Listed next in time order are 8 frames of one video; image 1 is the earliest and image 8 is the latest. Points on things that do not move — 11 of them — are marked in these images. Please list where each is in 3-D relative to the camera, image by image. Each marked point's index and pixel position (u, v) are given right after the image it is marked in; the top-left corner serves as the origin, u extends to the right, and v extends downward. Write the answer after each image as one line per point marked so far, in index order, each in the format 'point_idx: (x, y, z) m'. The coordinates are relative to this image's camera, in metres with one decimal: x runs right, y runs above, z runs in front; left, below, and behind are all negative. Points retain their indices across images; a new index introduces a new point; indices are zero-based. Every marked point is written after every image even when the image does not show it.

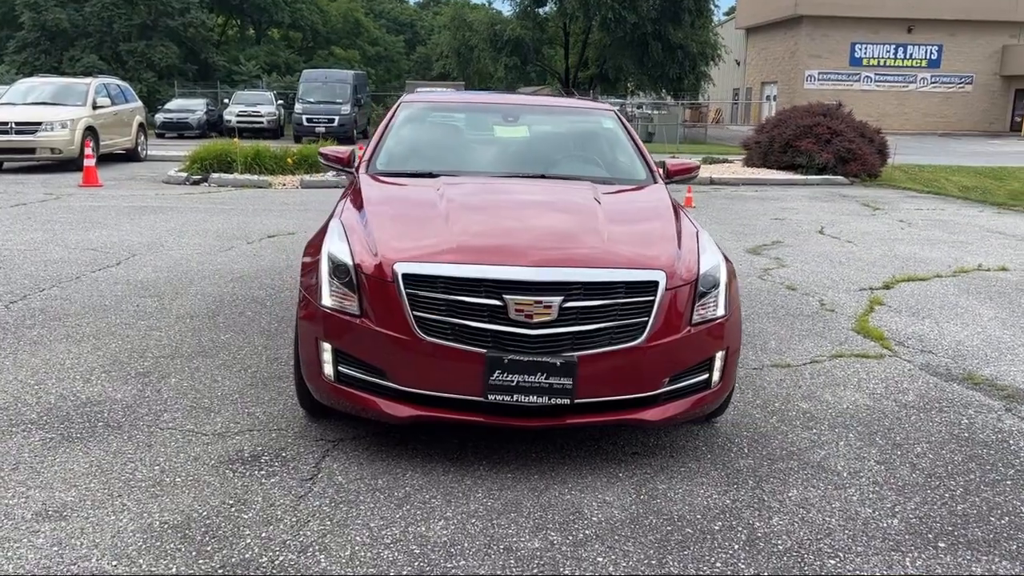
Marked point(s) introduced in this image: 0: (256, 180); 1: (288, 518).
0: (-5.0, +2.1, +16.8) m
1: (-0.8, -0.8, +3.1) m
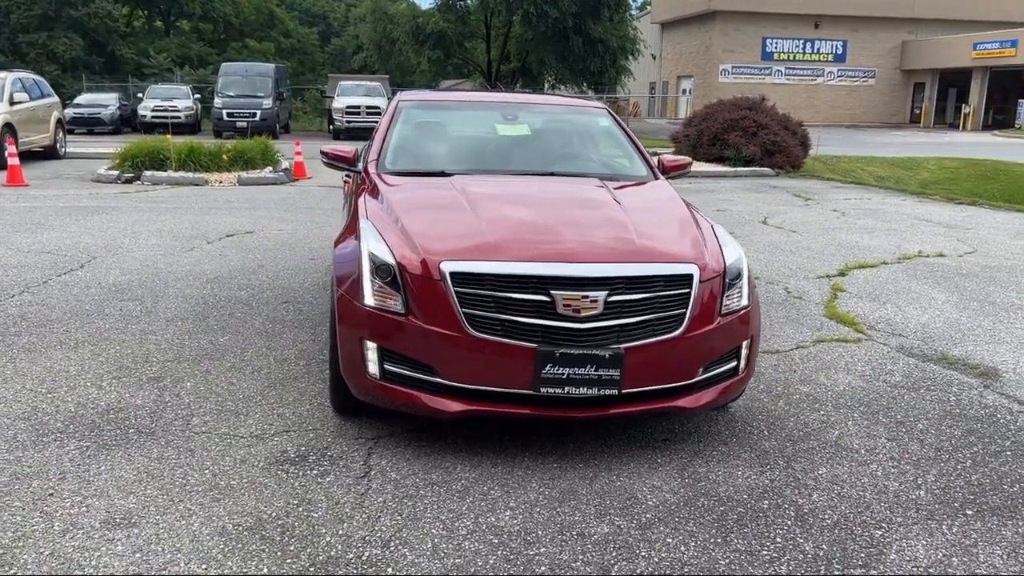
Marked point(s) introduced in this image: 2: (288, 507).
0: (-6.1, +2.1, +16.4) m
1: (-0.6, -0.8, +3.2) m
2: (-0.8, -0.8, +3.2) m
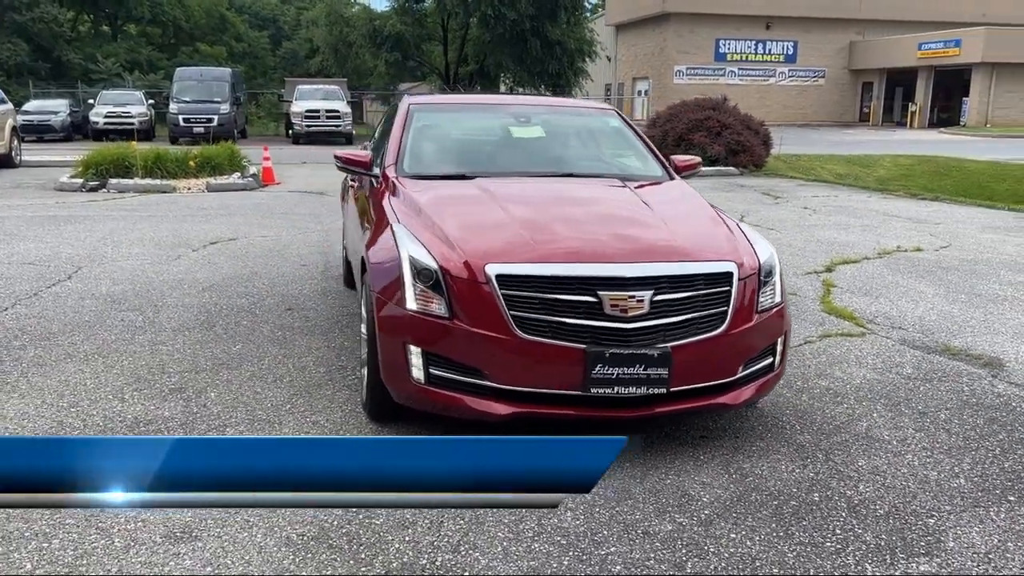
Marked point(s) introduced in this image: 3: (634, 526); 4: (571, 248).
0: (-6.6, +1.9, +16.1) m
1: (-0.3, -0.9, +3.2) m
2: (-0.6, -0.8, +3.2) m
3: (+0.5, -0.9, +3.2) m
4: (+0.3, +0.2, +3.7) m
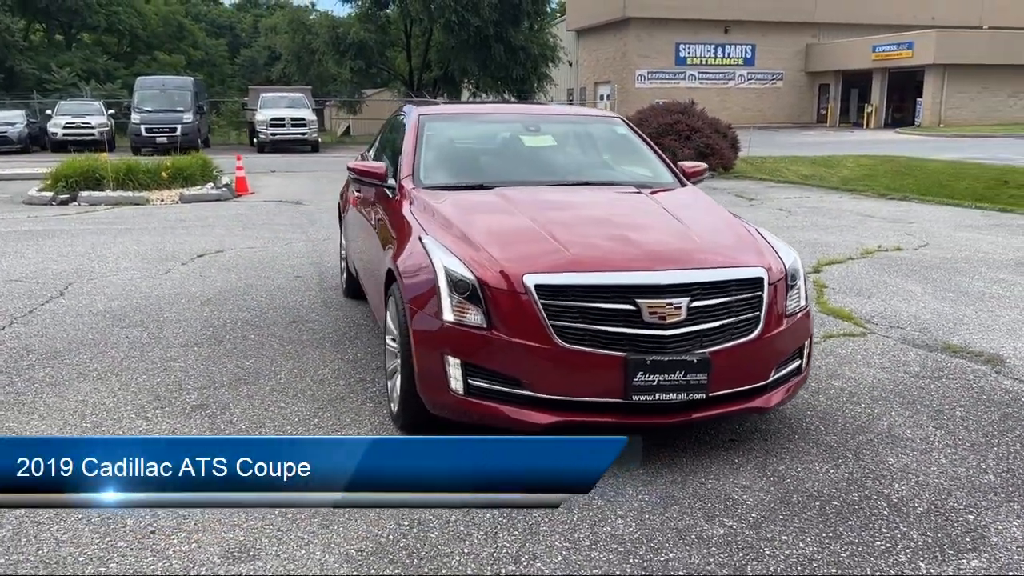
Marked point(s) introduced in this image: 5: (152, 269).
0: (-7.0, +1.7, +15.8) m
1: (-0.1, -0.9, +3.2) m
2: (-0.4, -0.9, +3.2) m
3: (+0.7, -0.9, +3.2) m
4: (+0.4, +0.1, +3.8) m
5: (-3.6, +0.2, +8.6) m
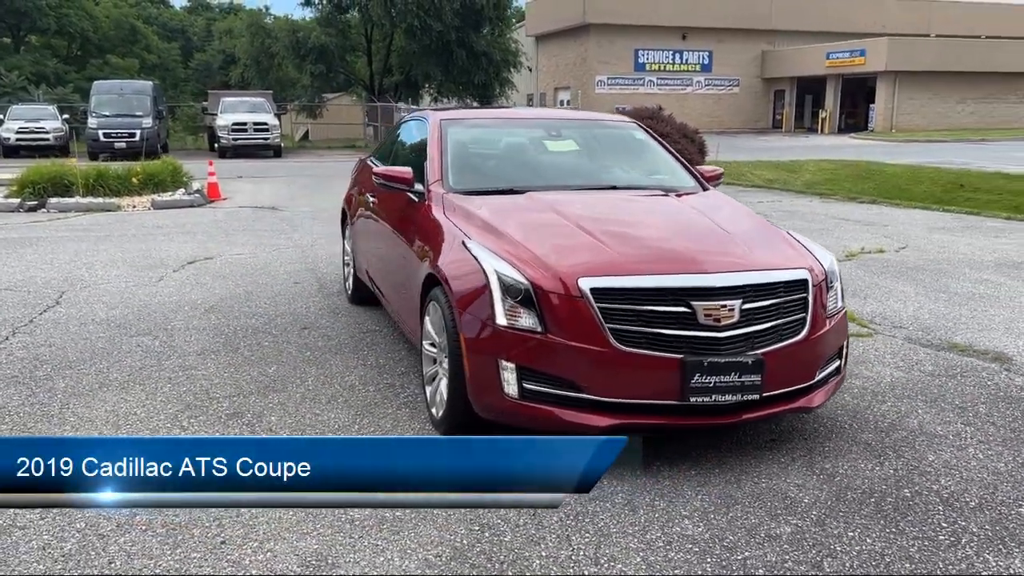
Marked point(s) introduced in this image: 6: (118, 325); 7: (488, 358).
0: (-7.3, +1.5, +15.5) m
1: (+0.1, -0.9, +3.2) m
2: (-0.1, -0.9, +3.2) m
3: (+0.9, -0.9, +3.2) m
4: (+0.7, +0.1, +3.8) m
5: (-3.6, +0.1, +8.4) m
6: (-2.9, -0.3, +6.4) m
7: (-0.1, -0.3, +3.8) m
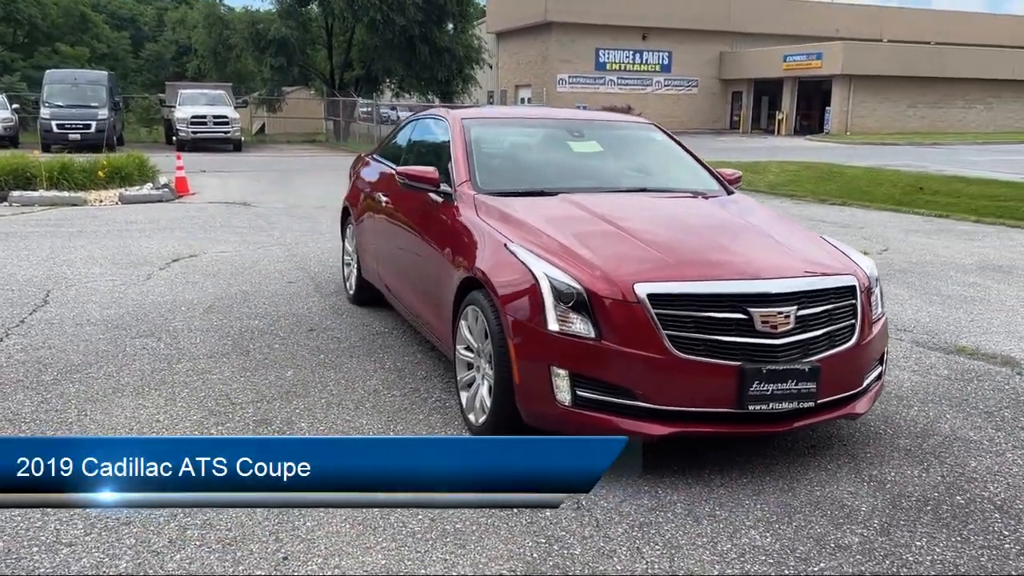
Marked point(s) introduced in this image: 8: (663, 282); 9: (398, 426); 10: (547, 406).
0: (-7.7, +1.6, +15.0) m
1: (+0.4, -0.9, +3.1) m
2: (+0.1, -0.9, +3.1) m
3: (+1.2, -0.9, +3.2) m
4: (+0.9, +0.1, +3.7) m
5: (-3.6, +0.1, +8.2) m
6: (-2.8, -0.3, +6.1) m
7: (+0.1, -0.3, +3.7) m
8: (+0.6, 0.0, +3.6) m
9: (-0.6, -0.7, +4.3) m
10: (+0.1, -0.5, +3.7) m
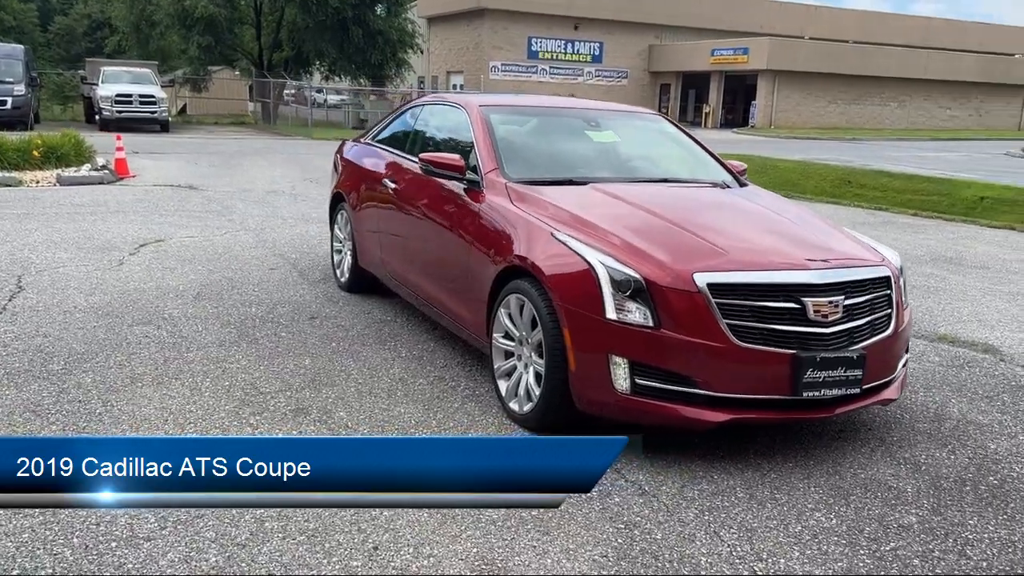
0: (-8.4, +1.8, +14.3) m
1: (+0.7, -0.9, +3.2) m
2: (+0.4, -0.9, +3.1) m
3: (+1.4, -0.9, +3.4) m
4: (+1.1, +0.1, +3.8) m
5: (-3.7, +0.3, +7.8) m
6: (-2.8, -0.2, +5.9) m
7: (+0.4, -0.3, +3.7) m
8: (+0.9, +0.1, +3.7) m
9: (-0.4, -0.6, +4.3) m
10: (+0.4, -0.5, +3.8) m
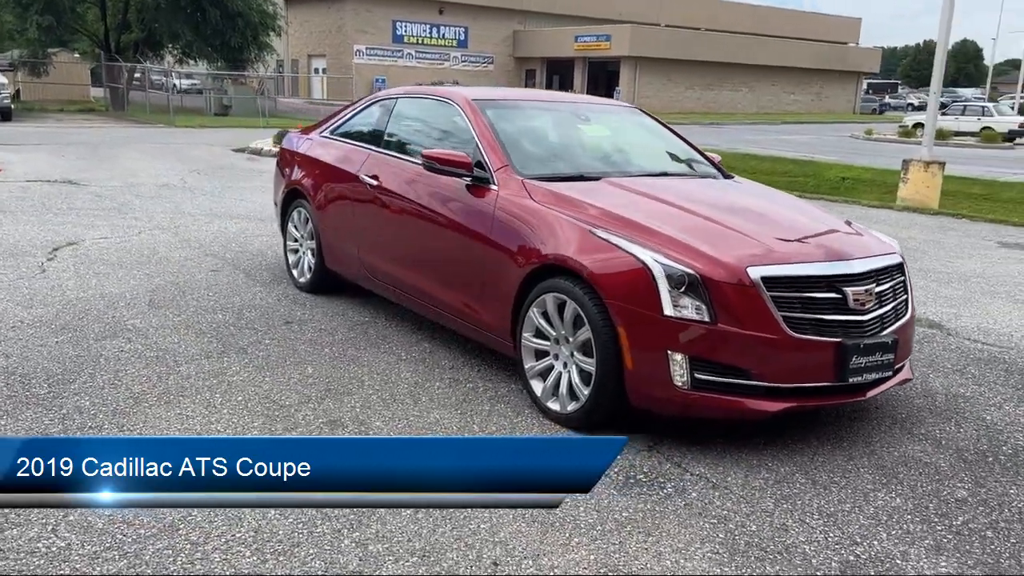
0: (-9.8, +1.7, +12.8) m
1: (+1.0, -0.9, +3.3) m
2: (+0.8, -0.9, +3.2) m
3: (+1.8, -0.9, +3.6) m
4: (+1.3, +0.2, +4.0) m
5: (-4.1, +0.2, +7.2) m
6: (-2.8, -0.2, +5.4) m
7: (+0.6, -0.3, +3.8) m
8: (+1.1, +0.1, +3.8) m
9: (-0.2, -0.6, +4.2) m
10: (+0.6, -0.5, +3.8) m
